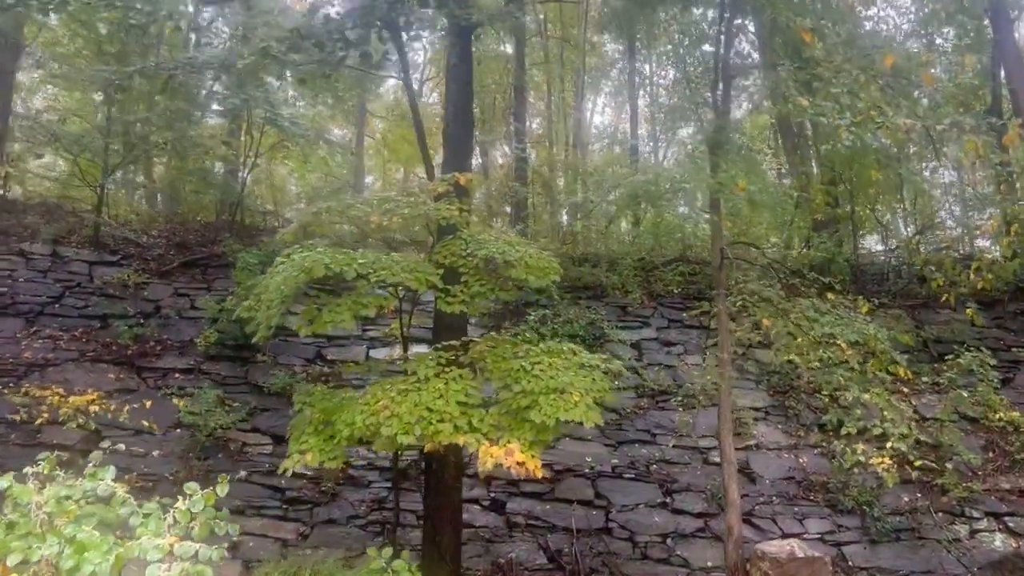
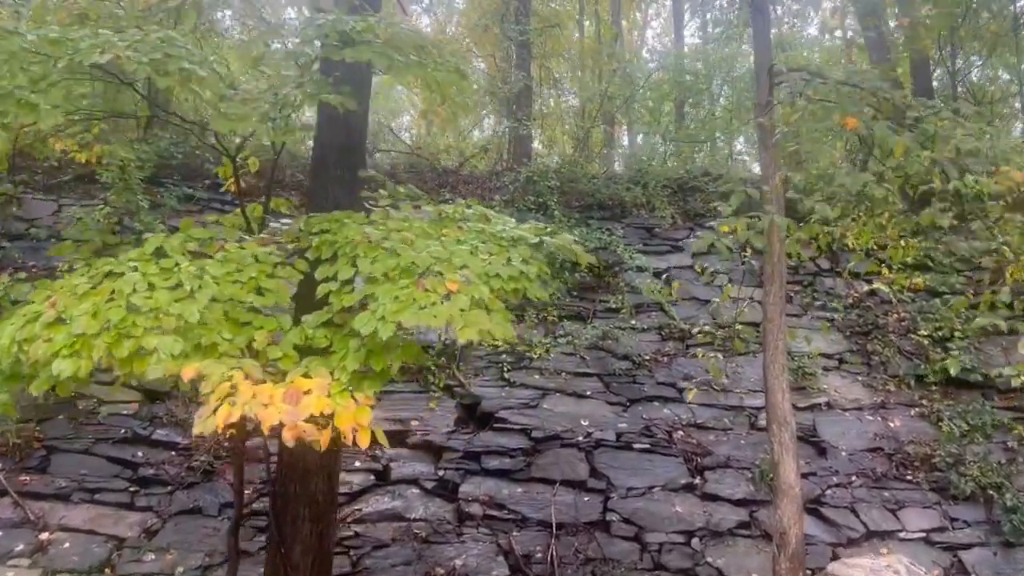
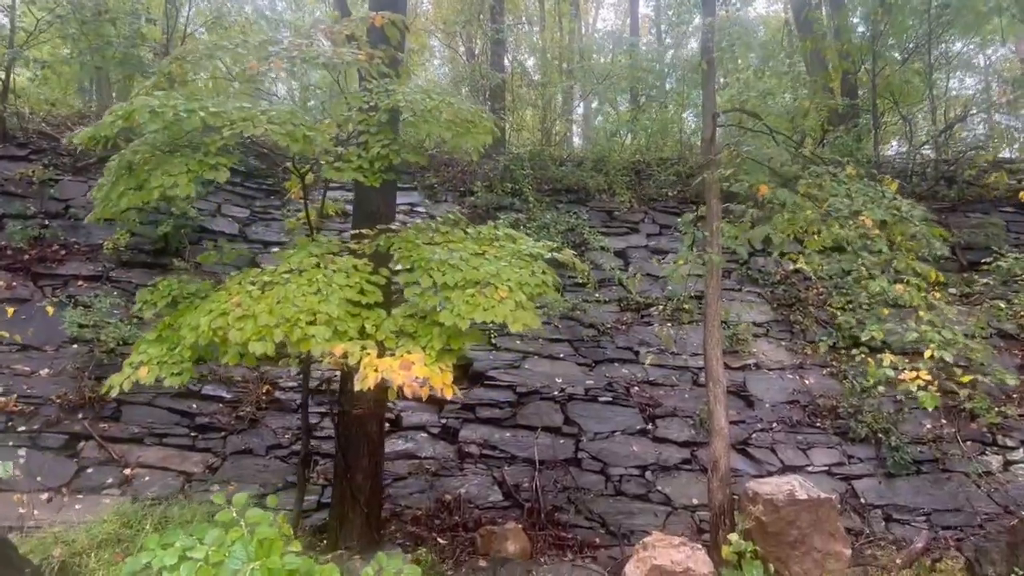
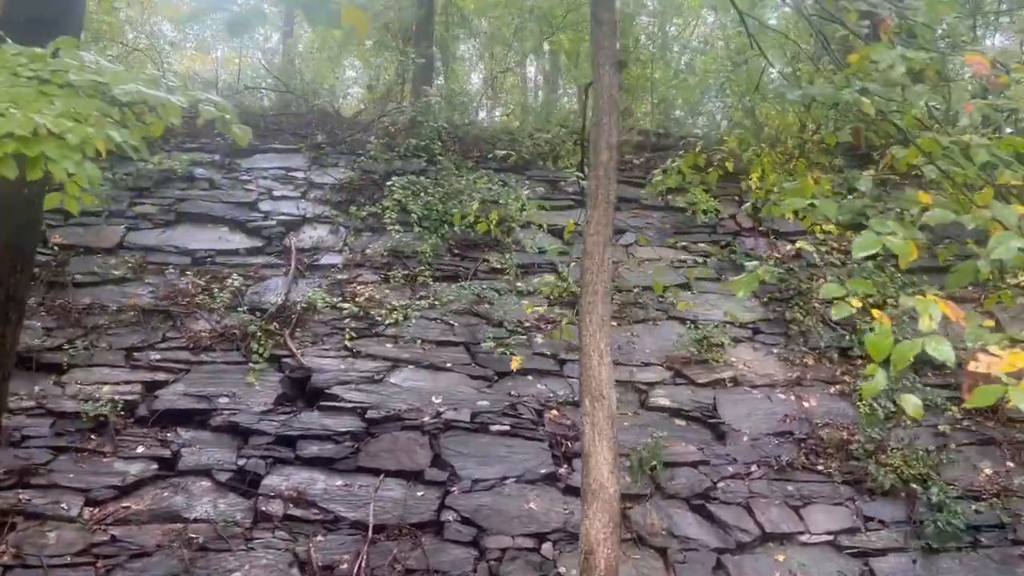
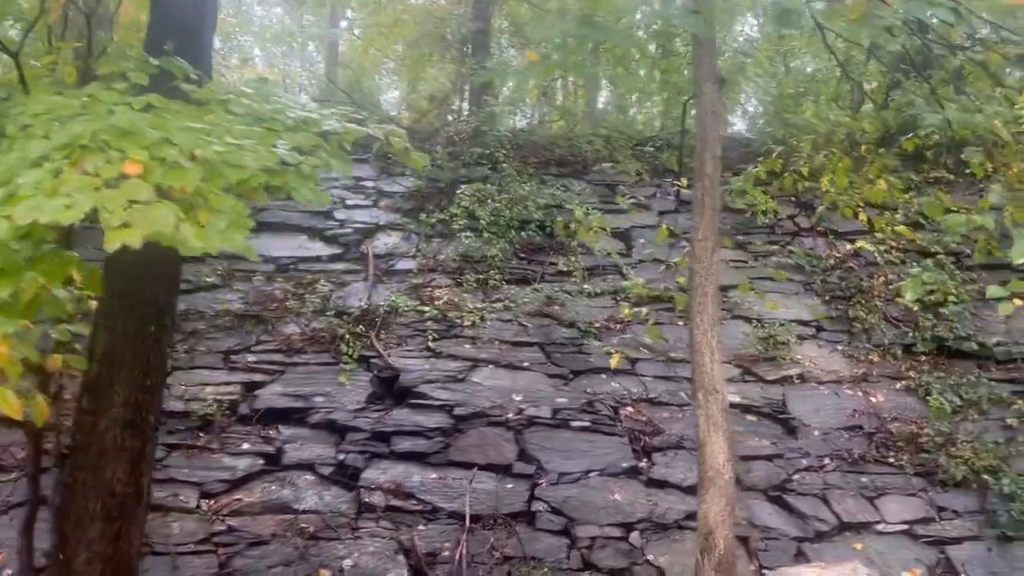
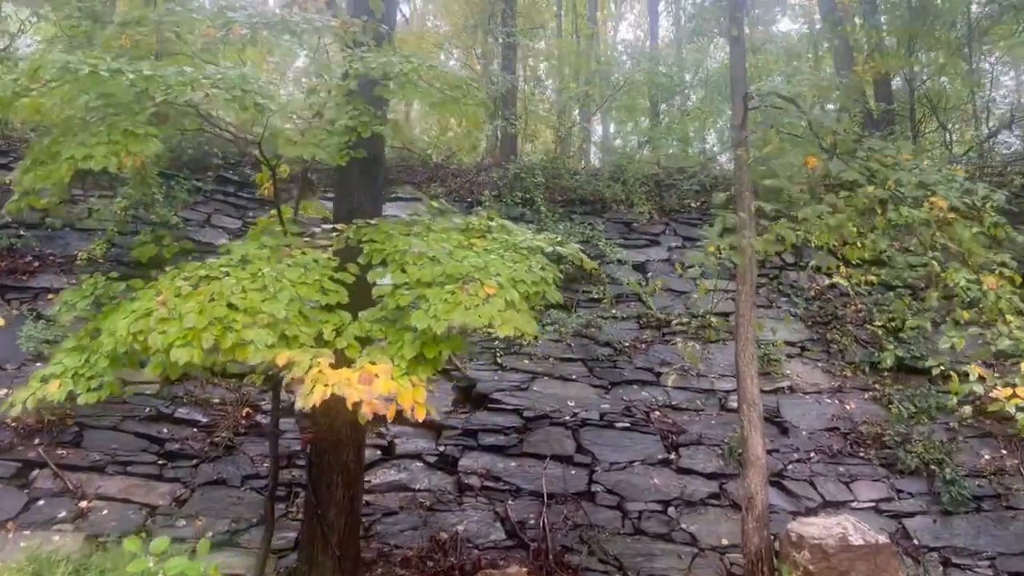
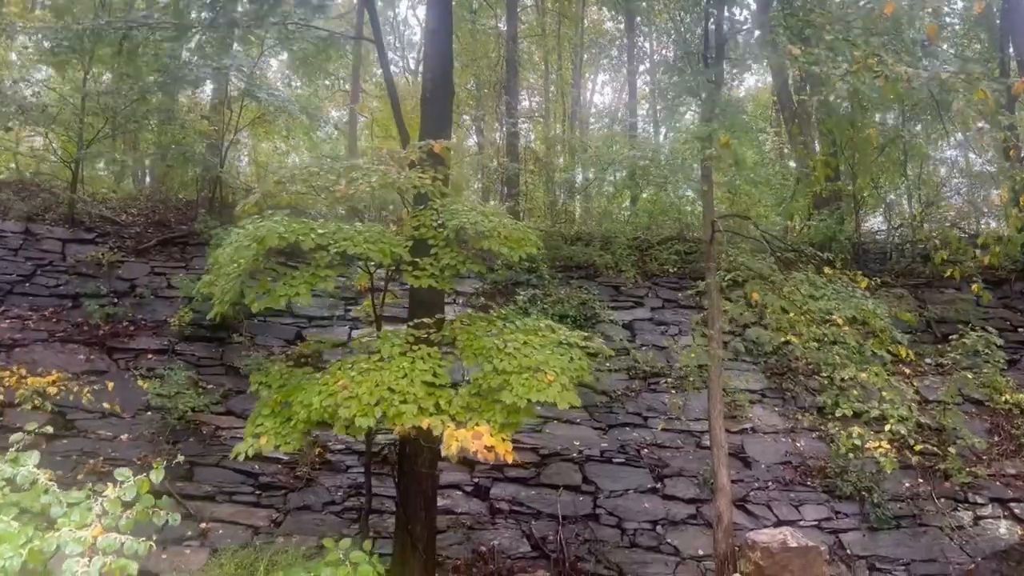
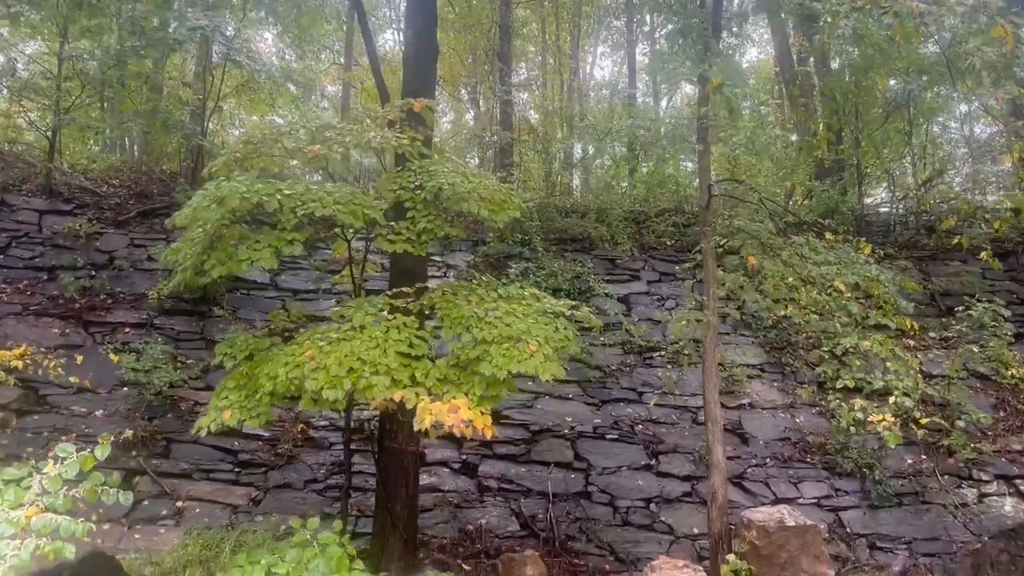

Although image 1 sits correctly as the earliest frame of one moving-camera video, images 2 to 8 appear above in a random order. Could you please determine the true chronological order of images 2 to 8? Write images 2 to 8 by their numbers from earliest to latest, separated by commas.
7, 8, 3, 6, 2, 5, 4
